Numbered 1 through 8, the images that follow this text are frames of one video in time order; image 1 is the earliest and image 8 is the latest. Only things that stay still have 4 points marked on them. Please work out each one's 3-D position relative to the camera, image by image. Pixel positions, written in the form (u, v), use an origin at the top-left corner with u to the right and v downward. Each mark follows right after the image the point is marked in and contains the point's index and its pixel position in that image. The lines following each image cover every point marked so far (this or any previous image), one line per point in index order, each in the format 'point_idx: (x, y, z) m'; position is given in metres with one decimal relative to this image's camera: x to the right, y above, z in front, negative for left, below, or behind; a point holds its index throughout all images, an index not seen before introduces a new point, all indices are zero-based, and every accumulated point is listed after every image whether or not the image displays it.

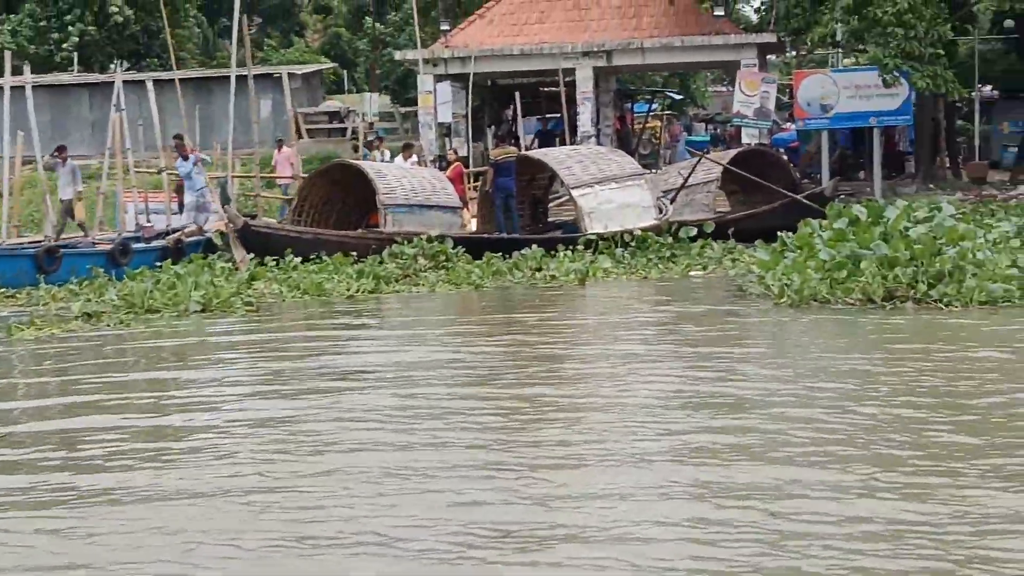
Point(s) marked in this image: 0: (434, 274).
0: (-0.6, +0.1, +12.4) m
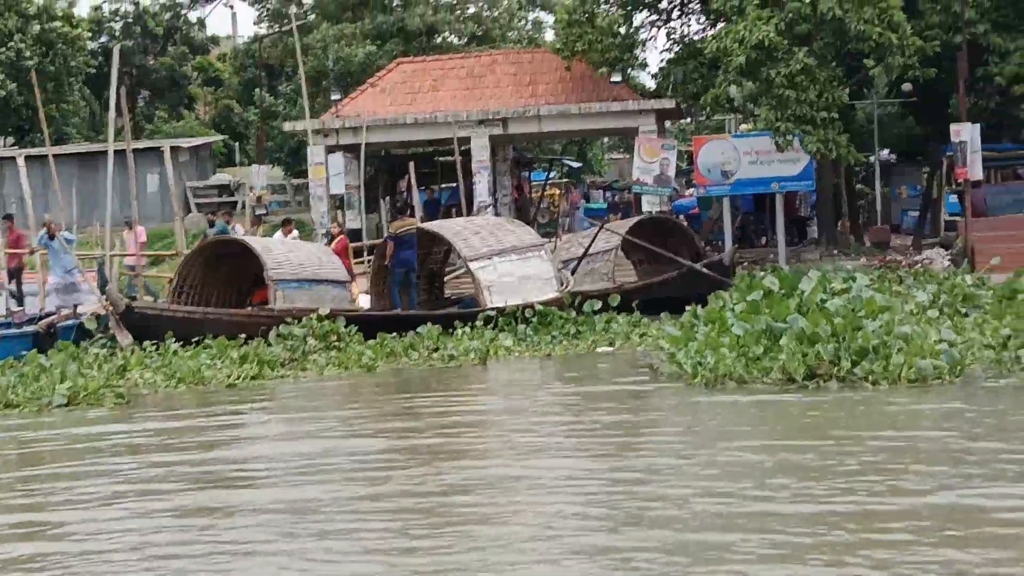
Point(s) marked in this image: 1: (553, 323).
0: (-1.4, -0.5, +11.6) m
1: (+0.4, -0.3, +12.6) m
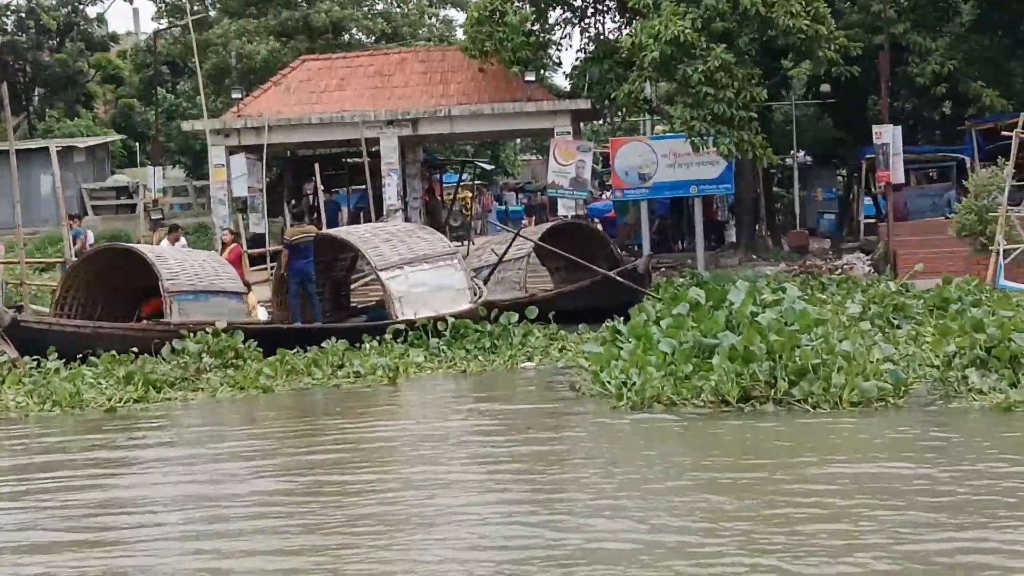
0: (-2.1, -0.6, +10.8) m
1: (-0.3, -0.4, +11.9) m
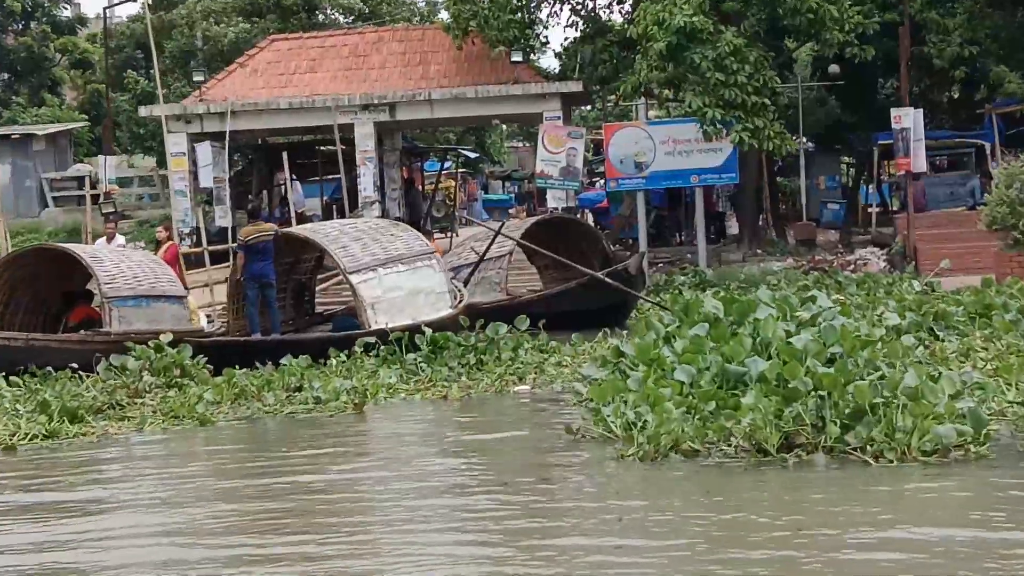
0: (-2.2, -0.7, +9.2) m
1: (-0.4, -0.4, +10.4) m
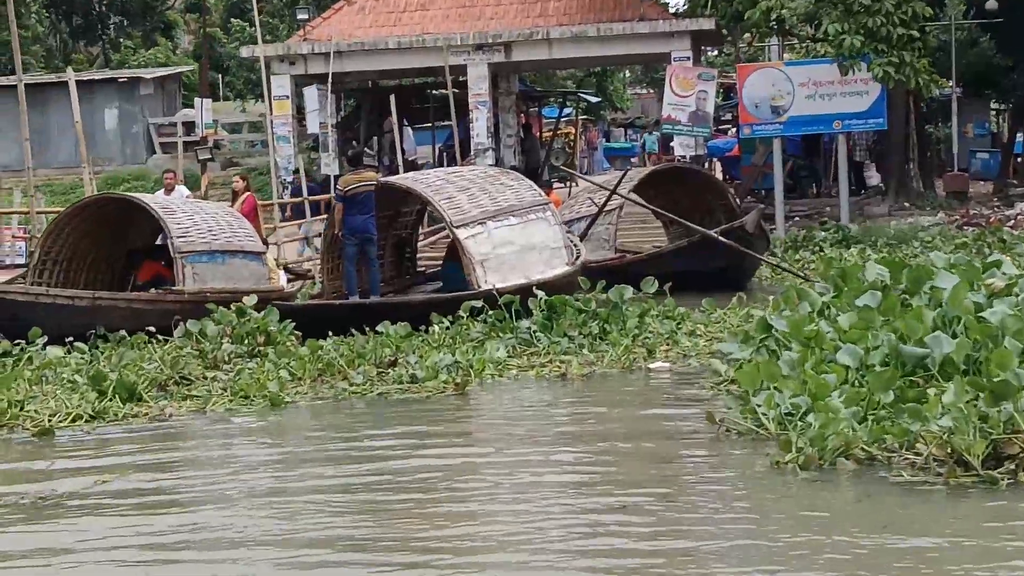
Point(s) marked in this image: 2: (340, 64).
0: (-1.5, -0.4, +8.1) m
1: (+0.3, -0.2, +9.1) m
2: (-2.0, +2.6, +17.4) m
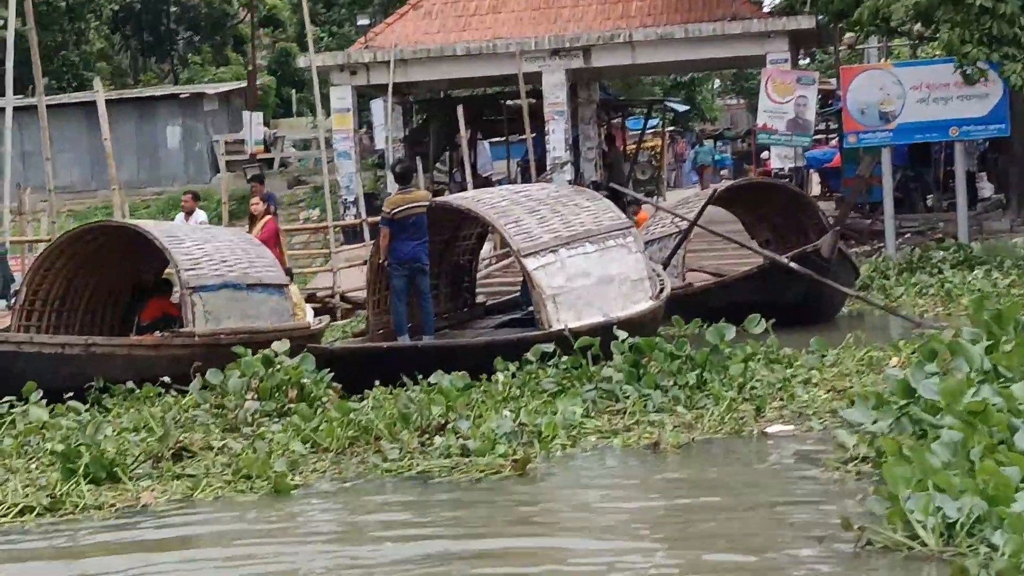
0: (-1.2, -0.7, +6.7) m
1: (+0.7, -0.4, +7.6) m
2: (-1.2, +2.3, +16.1) m
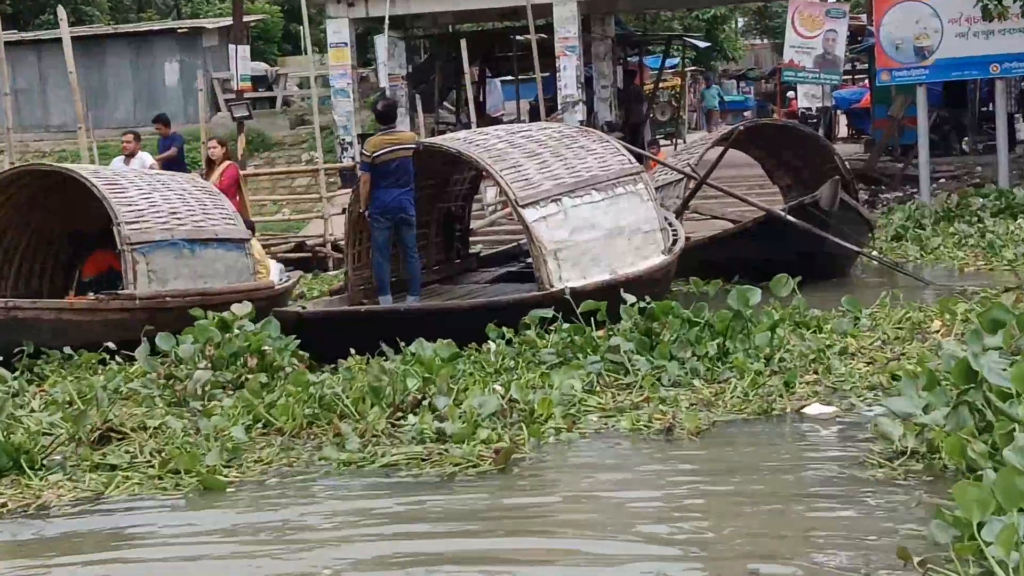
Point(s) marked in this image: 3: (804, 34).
0: (-1.2, -0.5, +5.8) m
1: (+0.7, -0.2, +6.7) m
2: (-1.1, +2.8, +15.0) m
3: (+2.6, +2.2, +13.2) m
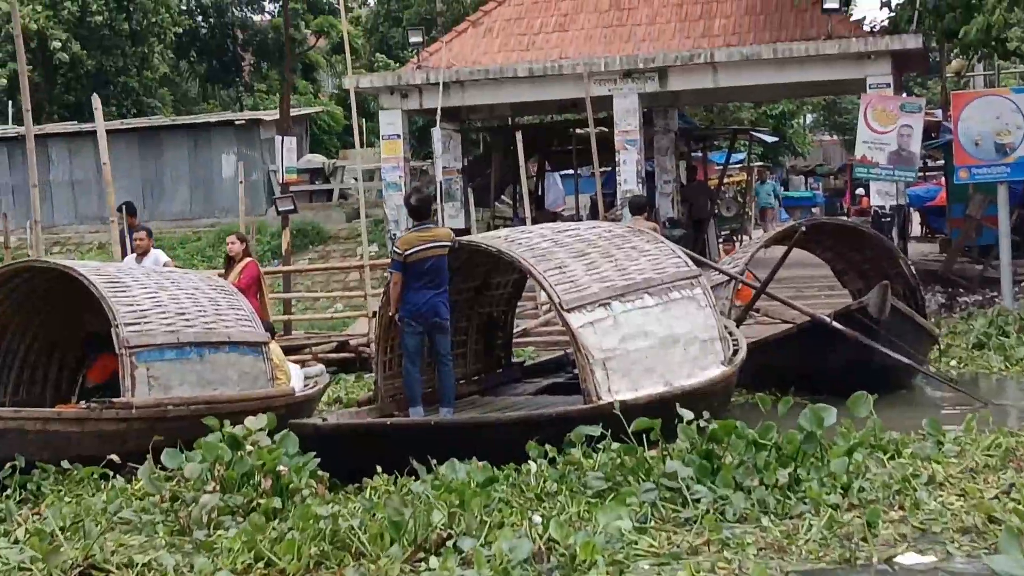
0: (-1.1, -0.9, +5.1) m
1: (+0.8, -0.7, +5.9) m
2: (-0.5, +1.8, +14.5) m
3: (+3.0, +1.3, +12.5) m
